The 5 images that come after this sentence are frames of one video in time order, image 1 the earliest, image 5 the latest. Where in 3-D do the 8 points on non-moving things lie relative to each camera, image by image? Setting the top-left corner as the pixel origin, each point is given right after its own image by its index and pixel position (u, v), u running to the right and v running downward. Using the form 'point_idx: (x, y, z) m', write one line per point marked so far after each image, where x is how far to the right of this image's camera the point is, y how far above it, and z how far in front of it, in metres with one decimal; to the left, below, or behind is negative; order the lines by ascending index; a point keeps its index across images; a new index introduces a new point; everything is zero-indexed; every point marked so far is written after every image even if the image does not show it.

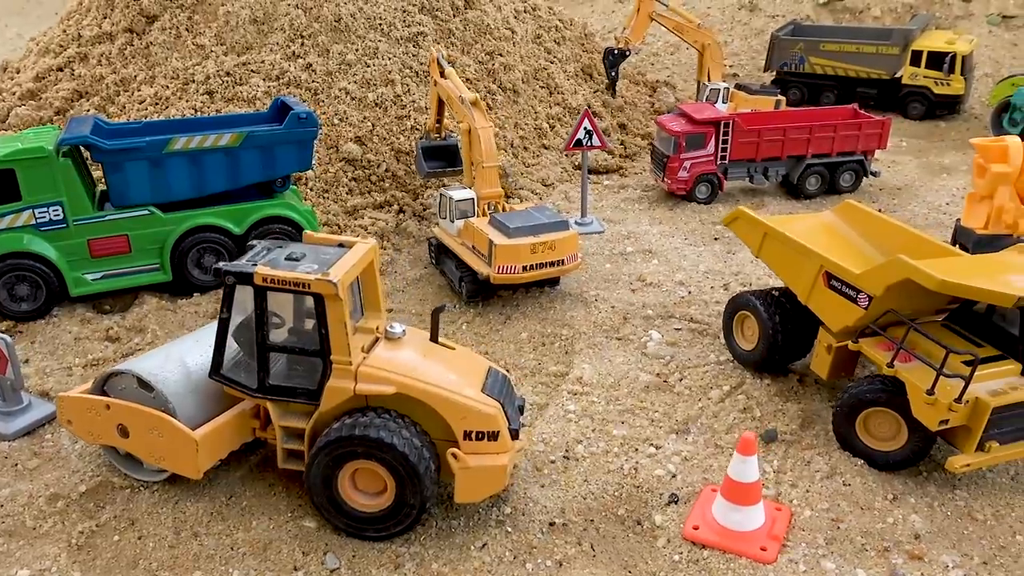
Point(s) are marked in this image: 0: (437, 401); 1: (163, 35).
0: (-0.4, -0.7, +4.7) m
1: (-4.7, +3.4, +11.0) m
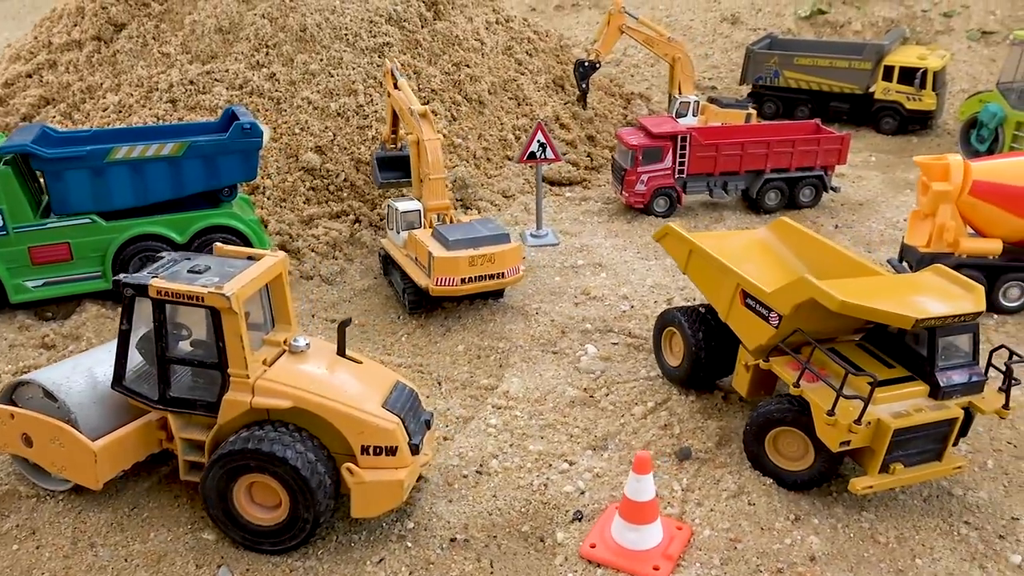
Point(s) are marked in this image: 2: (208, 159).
0: (-1.0, -0.7, +4.7) m
1: (-5.2, +3.3, +11.1) m
2: (-2.9, +1.2, +7.7) m
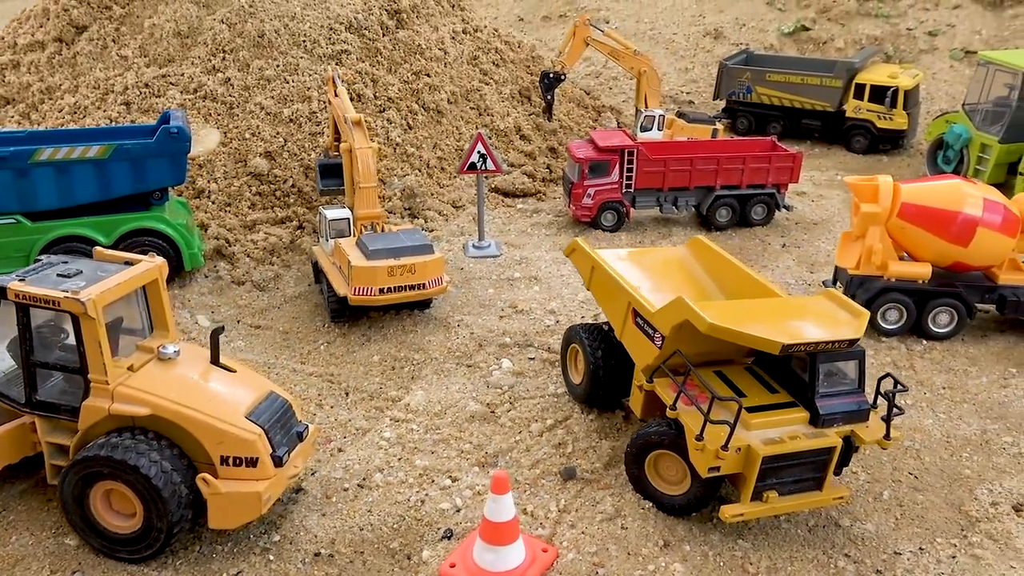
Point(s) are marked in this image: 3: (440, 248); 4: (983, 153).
0: (-1.8, -0.8, +4.6) m
1: (-5.8, +3.3, +11.1) m
2: (-3.6, +1.2, +7.7) m
3: (-0.9, +0.5, +9.5) m
4: (+6.4, +1.8, +11.0) m
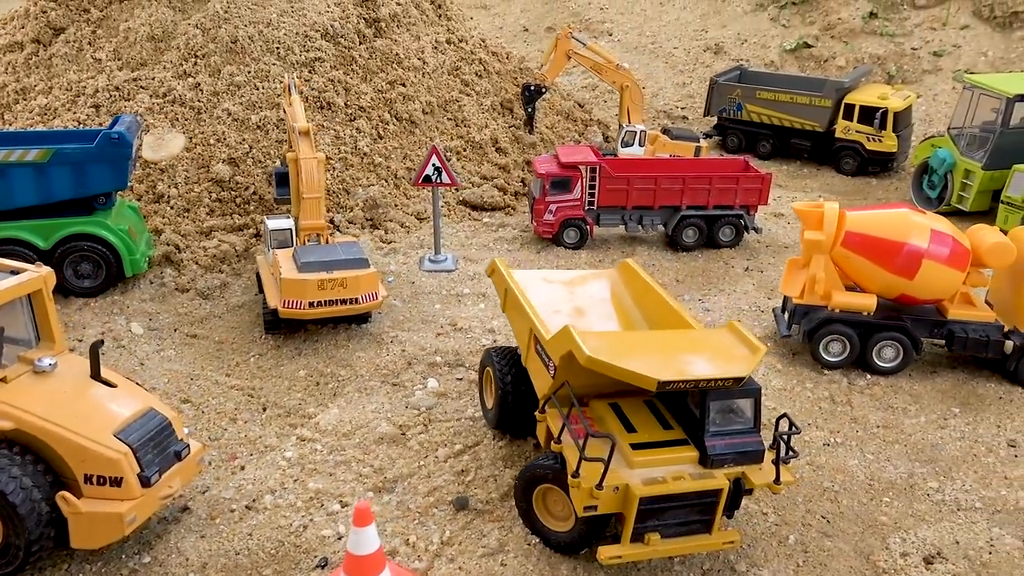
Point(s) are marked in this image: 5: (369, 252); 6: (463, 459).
0: (-2.6, -0.9, +4.5) m
1: (-6.1, +3.3, +11.2) m
2: (-4.1, +1.2, +7.7) m
3: (-1.4, +0.3, +9.4) m
4: (+6.0, +1.4, +10.6) m
5: (-1.7, +0.4, +9.5) m
6: (-0.4, -1.2, +5.8) m
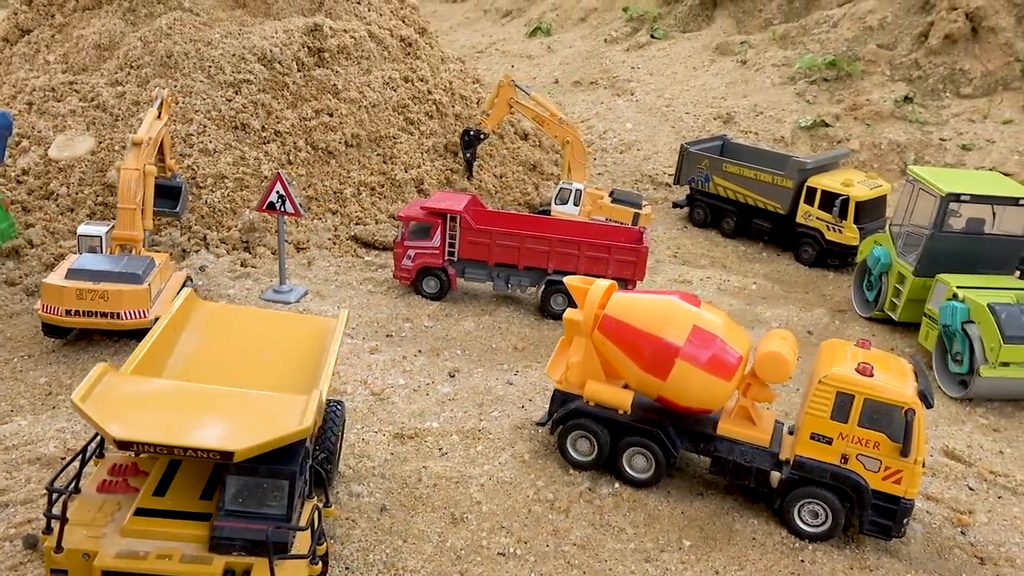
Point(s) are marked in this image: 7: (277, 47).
0: (-5.1, -0.6, +4.5) m
1: (-7.0, +3.5, +11.8) m
2: (-5.9, +1.4, +7.9) m
3: (-3.1, 0.0, +9.2) m
4: (+4.4, 0.0, +9.3) m
5: (-3.4, +0.2, +9.3) m
6: (-2.8, -1.4, +5.4) m
7: (-3.3, +3.4, +11.6) m
